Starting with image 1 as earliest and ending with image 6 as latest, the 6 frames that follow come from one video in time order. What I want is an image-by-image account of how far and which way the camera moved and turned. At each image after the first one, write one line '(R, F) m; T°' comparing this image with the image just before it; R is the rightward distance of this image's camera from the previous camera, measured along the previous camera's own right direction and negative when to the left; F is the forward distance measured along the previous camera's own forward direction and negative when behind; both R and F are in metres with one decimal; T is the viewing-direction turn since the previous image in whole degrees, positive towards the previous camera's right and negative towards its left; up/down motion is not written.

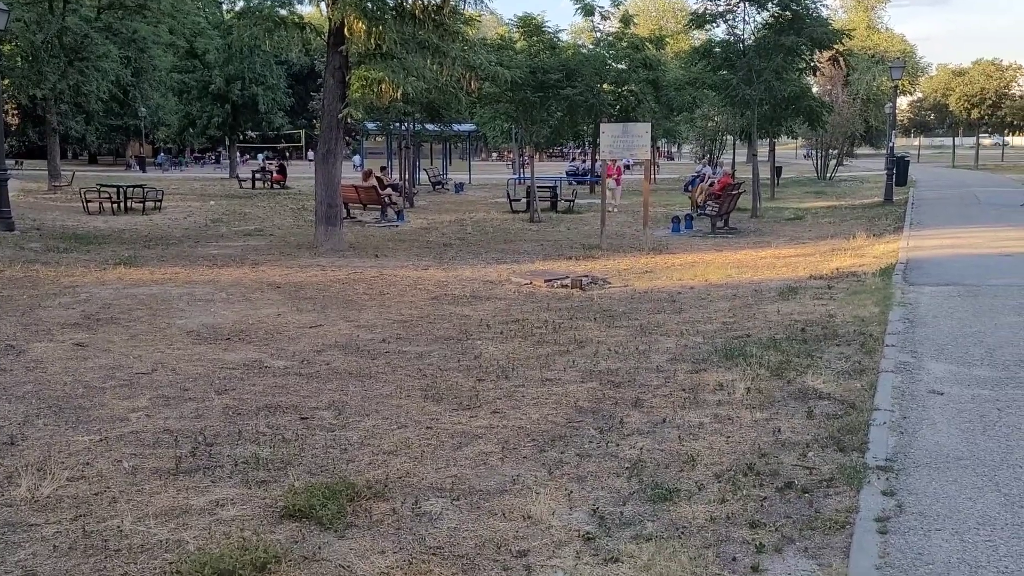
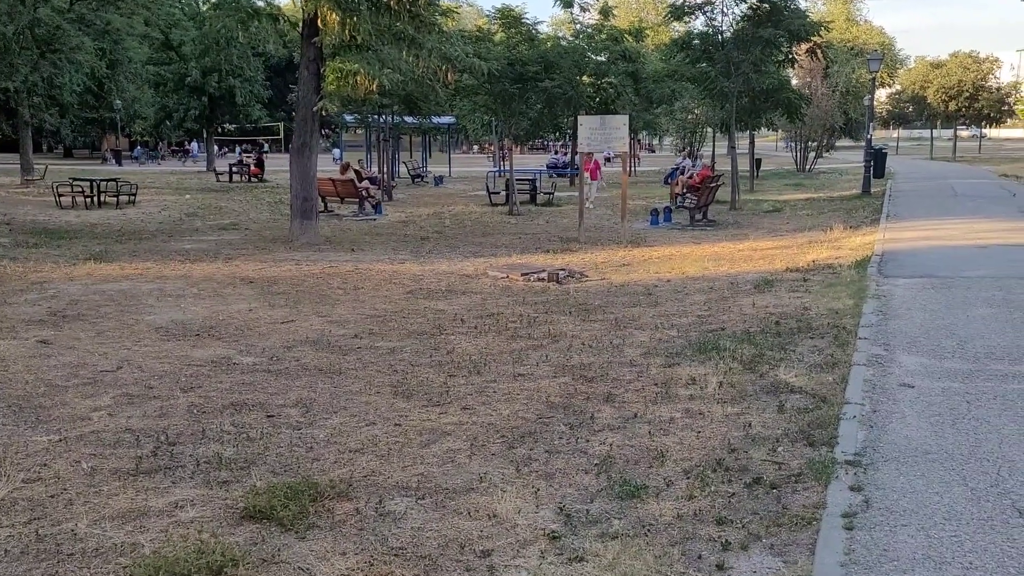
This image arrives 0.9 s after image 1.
(+0.1, +0.1) m; +1°
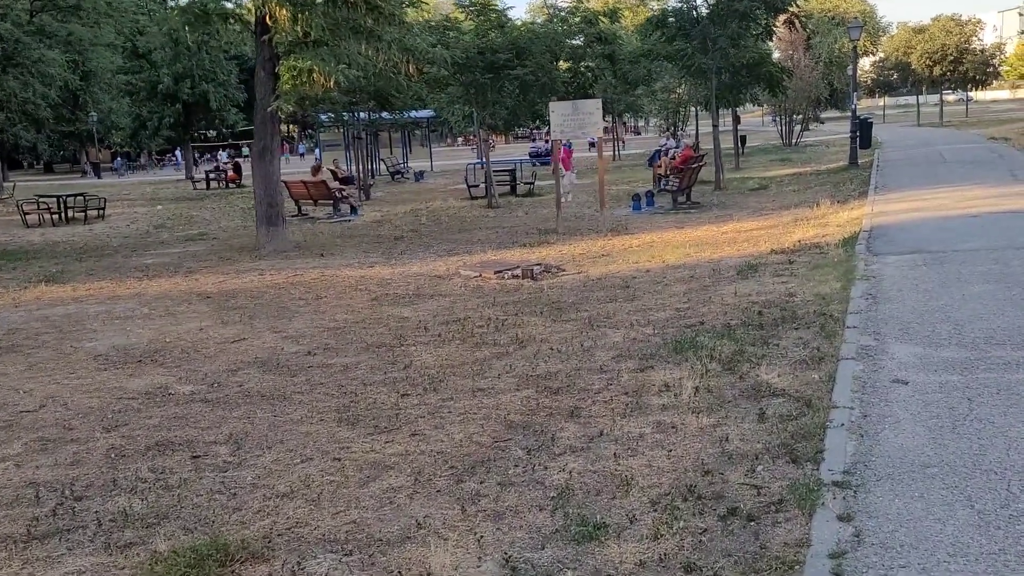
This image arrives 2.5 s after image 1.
(+0.3, +0.6) m; 0°
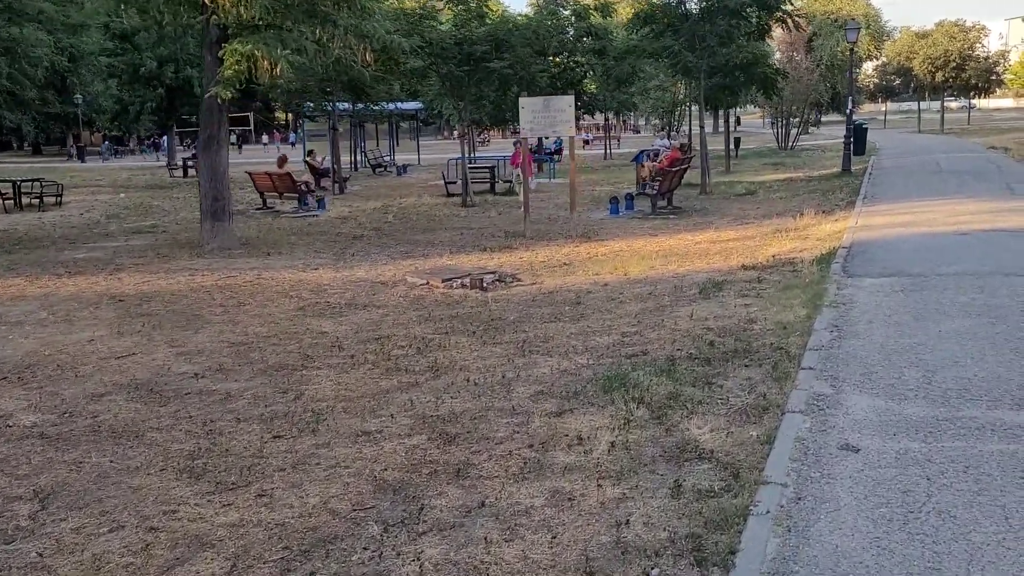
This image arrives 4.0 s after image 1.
(+0.6, +0.9) m; 0°
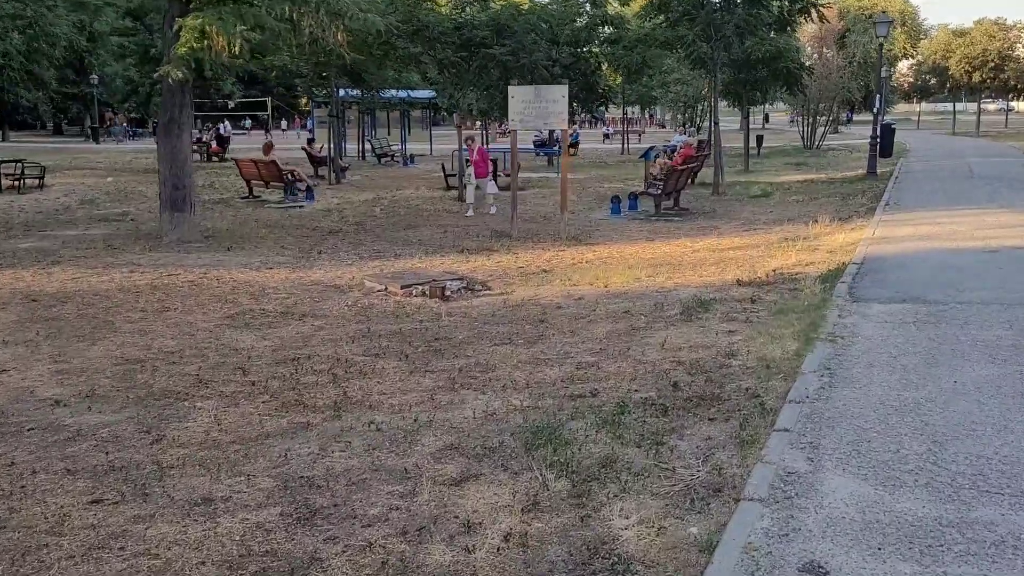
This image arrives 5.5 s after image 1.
(+0.7, +1.2) m; -2°
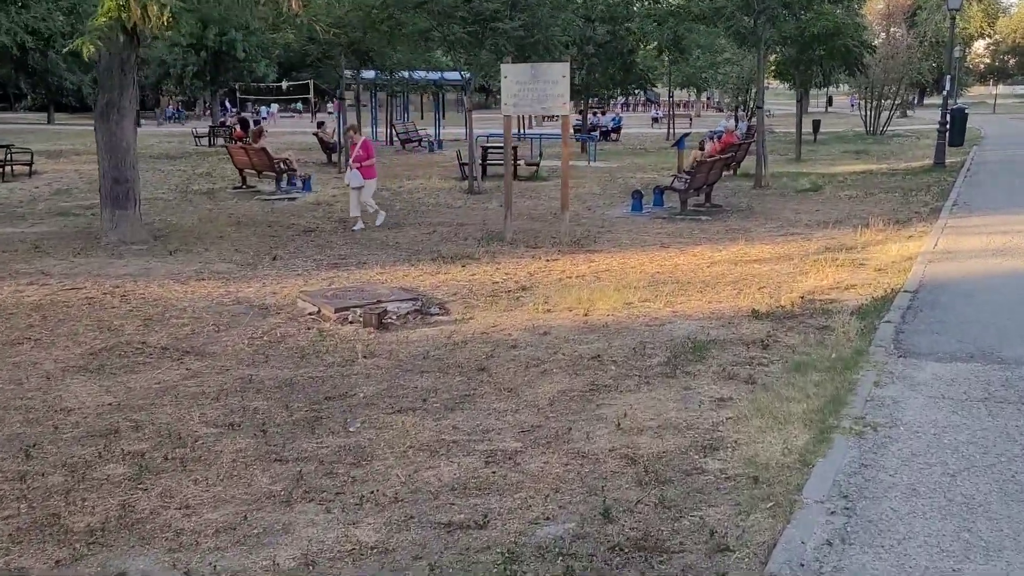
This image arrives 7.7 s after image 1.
(+0.9, +2.0) m; -4°
